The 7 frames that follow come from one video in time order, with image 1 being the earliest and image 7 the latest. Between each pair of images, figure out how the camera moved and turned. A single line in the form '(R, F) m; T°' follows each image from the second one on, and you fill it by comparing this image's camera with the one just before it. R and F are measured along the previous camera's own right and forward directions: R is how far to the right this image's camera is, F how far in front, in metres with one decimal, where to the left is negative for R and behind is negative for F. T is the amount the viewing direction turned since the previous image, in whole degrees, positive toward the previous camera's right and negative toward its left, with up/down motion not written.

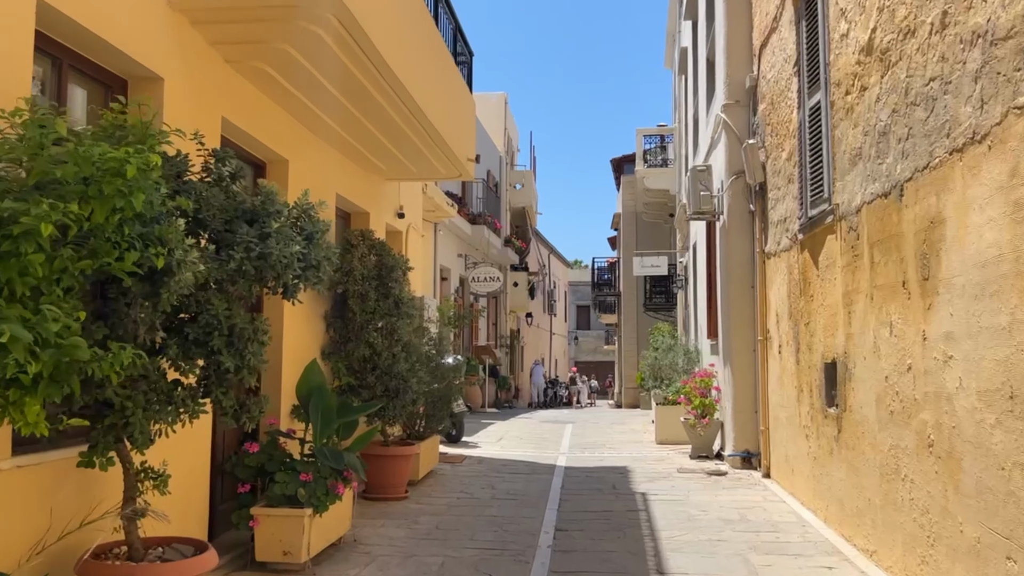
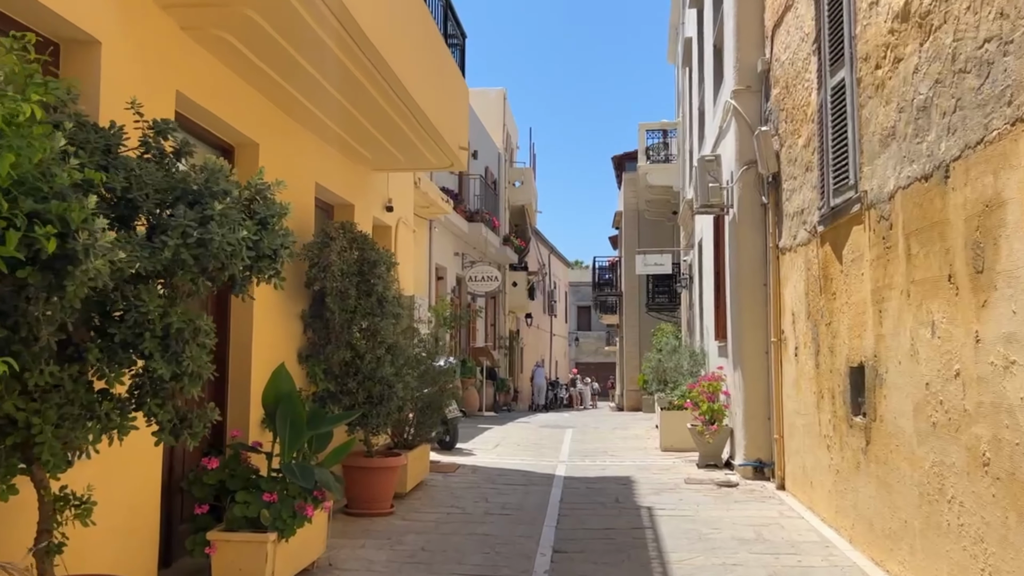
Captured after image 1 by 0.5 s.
(+0.1, +0.6) m; 0°
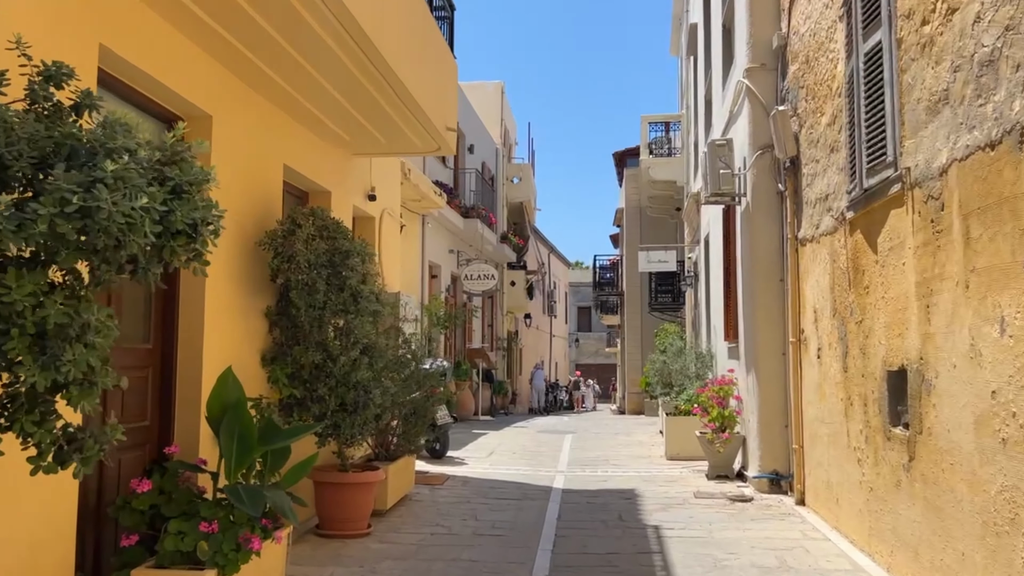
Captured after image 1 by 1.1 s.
(+0.1, +0.7) m; 0°
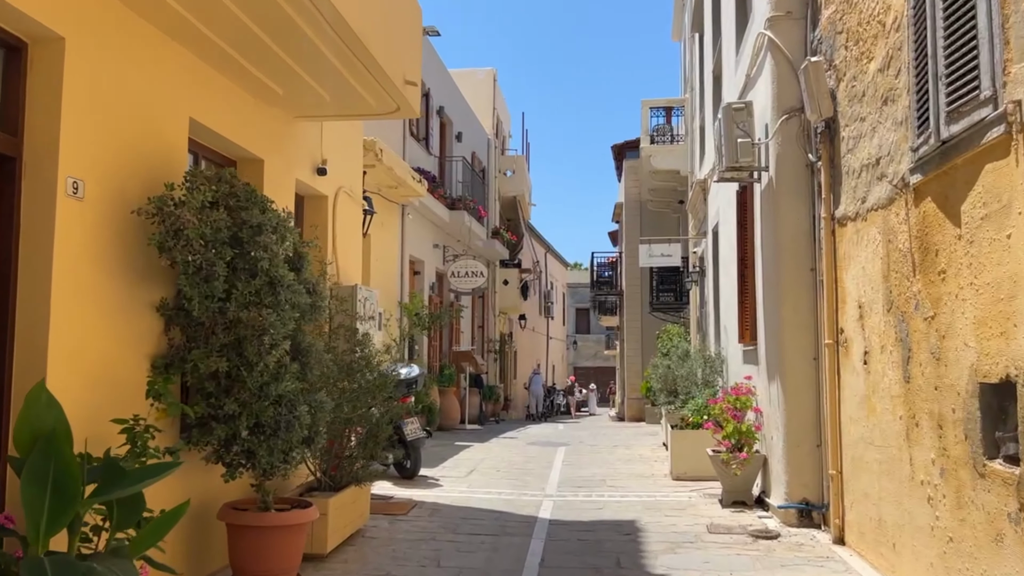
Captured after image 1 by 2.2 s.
(+0.2, +1.3) m; 0°
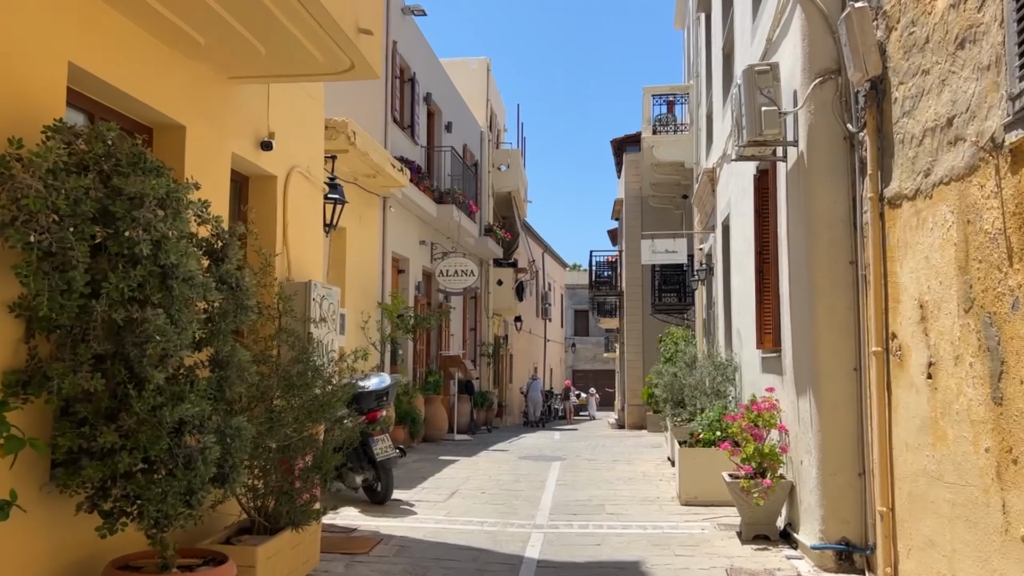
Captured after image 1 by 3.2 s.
(+0.1, +1.0) m; 0°
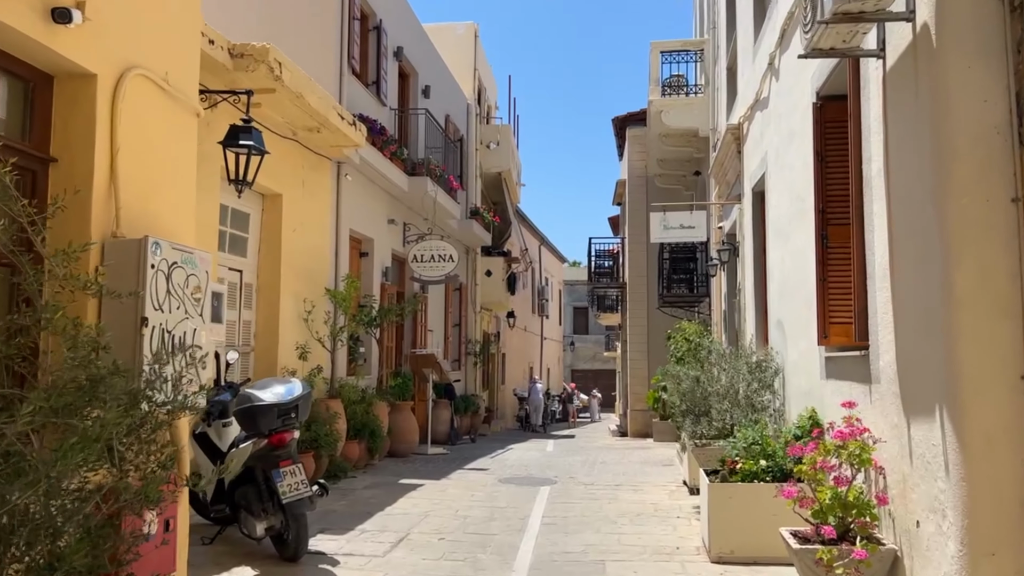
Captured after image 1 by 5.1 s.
(+0.2, +2.1) m; 0°
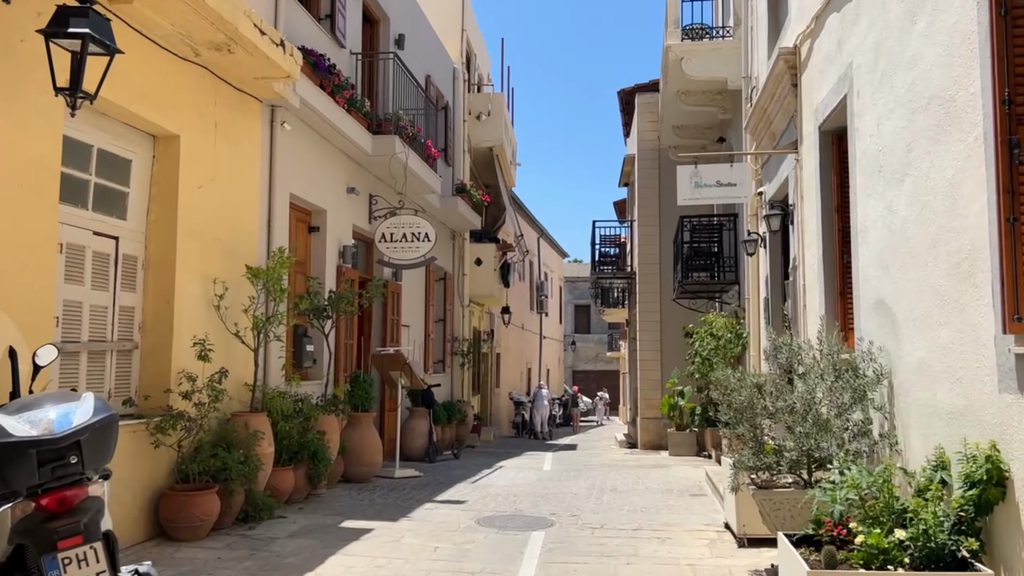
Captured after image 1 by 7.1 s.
(+0.2, +2.2) m; 0°
